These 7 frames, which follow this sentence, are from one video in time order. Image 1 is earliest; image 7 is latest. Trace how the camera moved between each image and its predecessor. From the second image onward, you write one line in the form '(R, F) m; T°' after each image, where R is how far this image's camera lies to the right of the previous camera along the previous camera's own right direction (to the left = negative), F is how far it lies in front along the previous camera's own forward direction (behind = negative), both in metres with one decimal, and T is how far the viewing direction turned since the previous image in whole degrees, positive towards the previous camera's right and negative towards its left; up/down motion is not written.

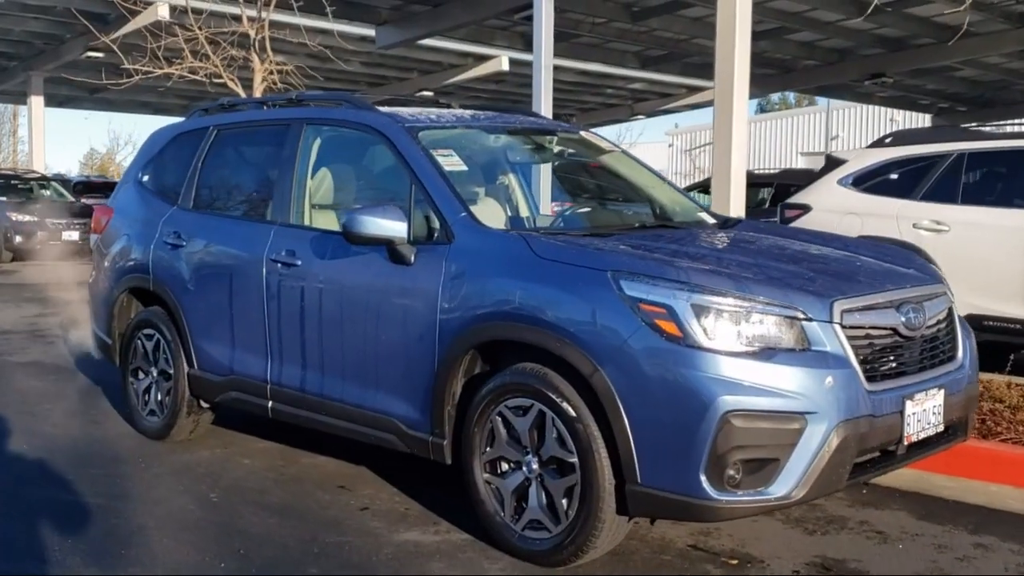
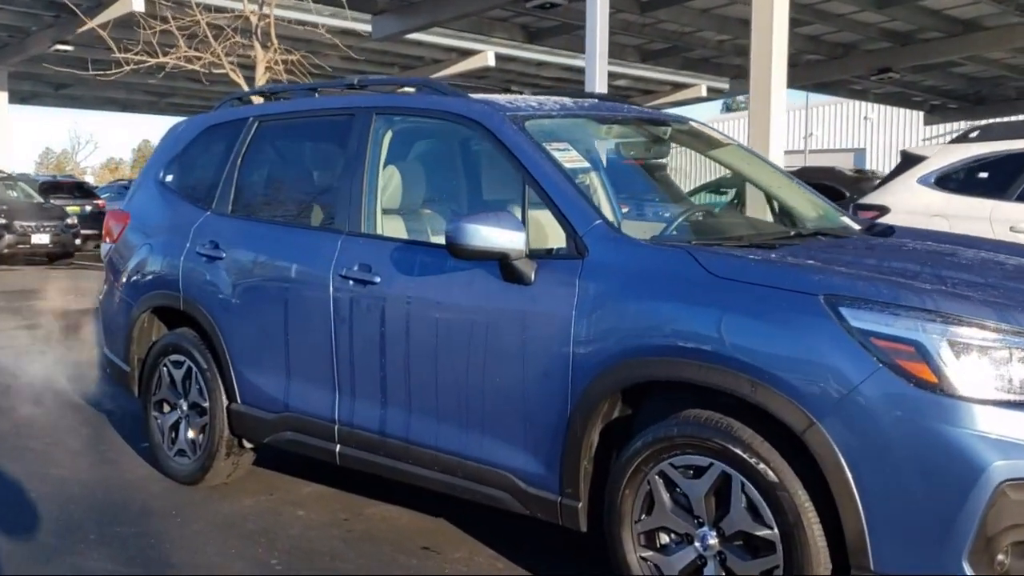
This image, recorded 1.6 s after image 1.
(-0.6, +0.9) m; +2°
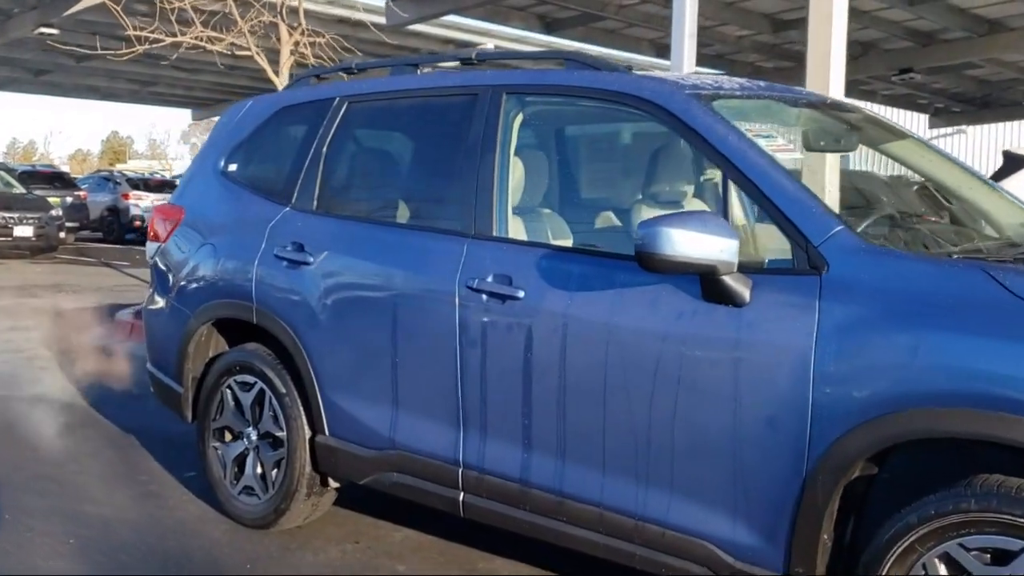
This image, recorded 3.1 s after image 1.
(-0.6, +0.8) m; +1°
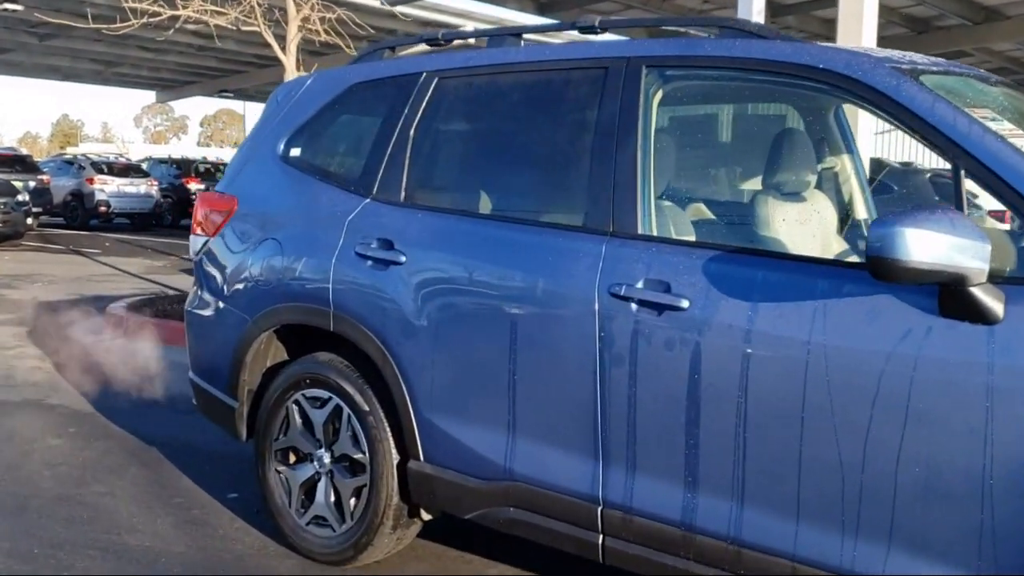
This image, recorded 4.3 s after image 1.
(-0.5, +0.6) m; +2°
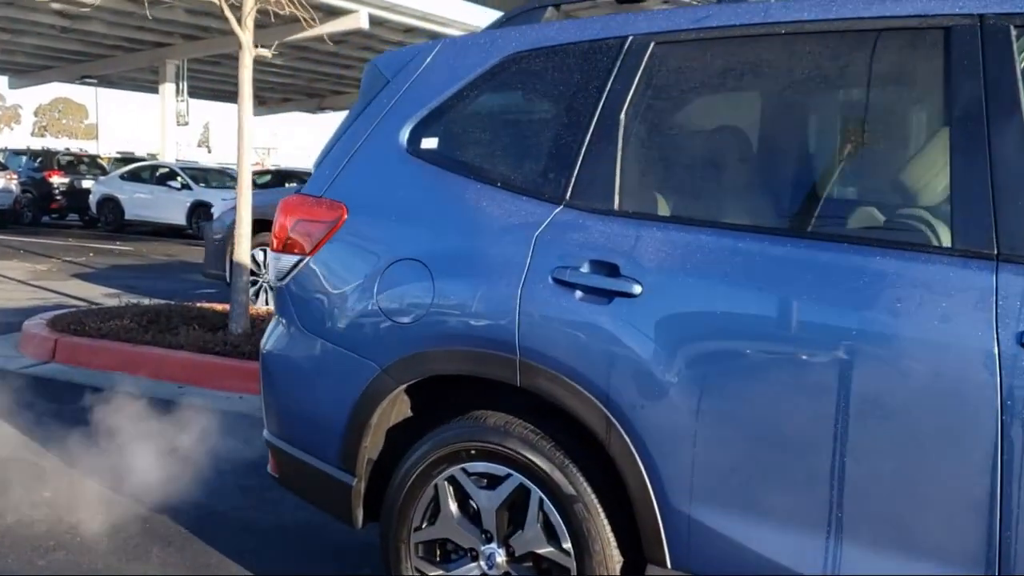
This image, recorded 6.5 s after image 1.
(-1.0, +1.1) m; +7°
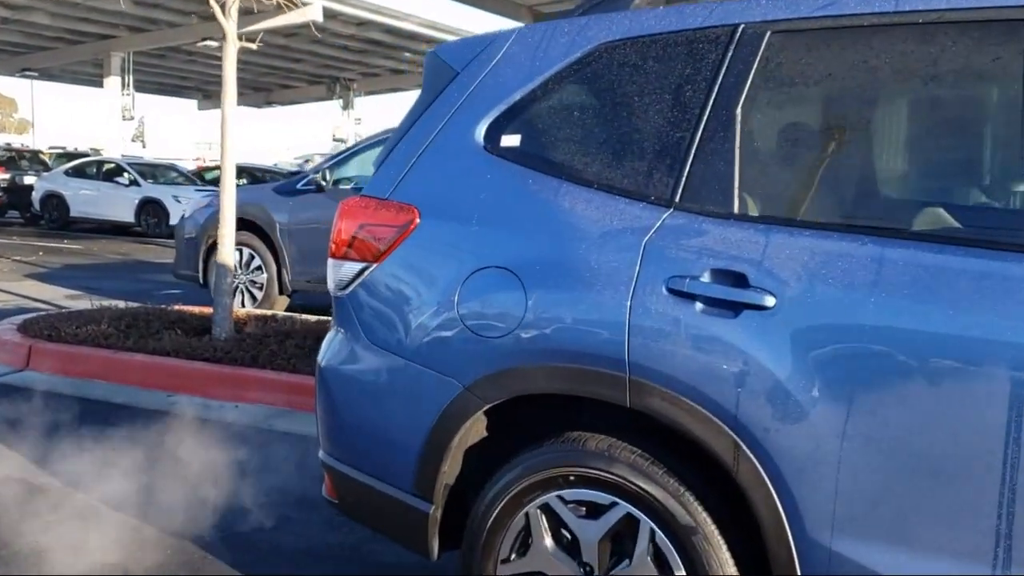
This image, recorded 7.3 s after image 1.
(-0.4, +0.3) m; +3°
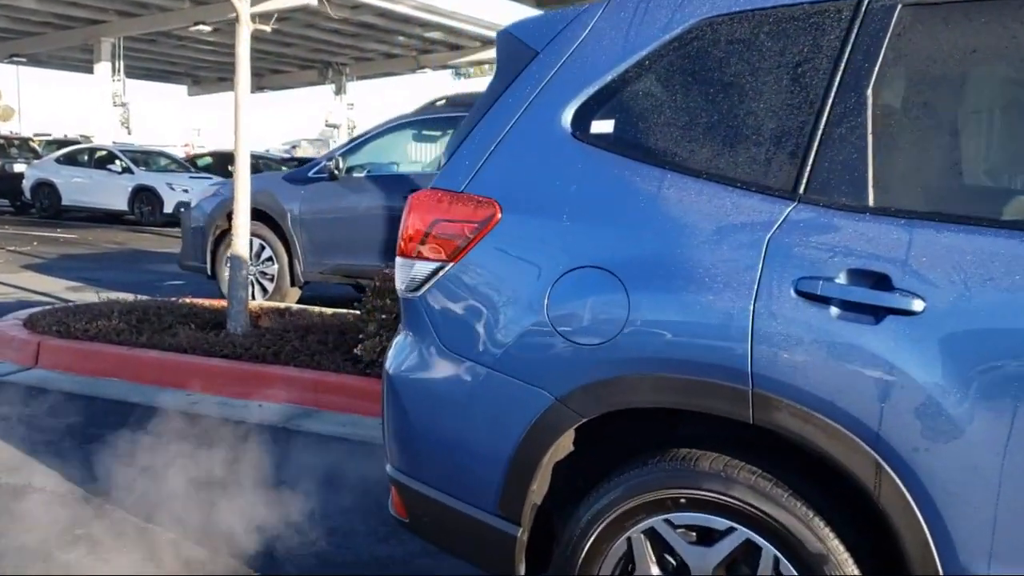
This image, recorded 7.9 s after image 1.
(-0.2, +0.3) m; +1°
